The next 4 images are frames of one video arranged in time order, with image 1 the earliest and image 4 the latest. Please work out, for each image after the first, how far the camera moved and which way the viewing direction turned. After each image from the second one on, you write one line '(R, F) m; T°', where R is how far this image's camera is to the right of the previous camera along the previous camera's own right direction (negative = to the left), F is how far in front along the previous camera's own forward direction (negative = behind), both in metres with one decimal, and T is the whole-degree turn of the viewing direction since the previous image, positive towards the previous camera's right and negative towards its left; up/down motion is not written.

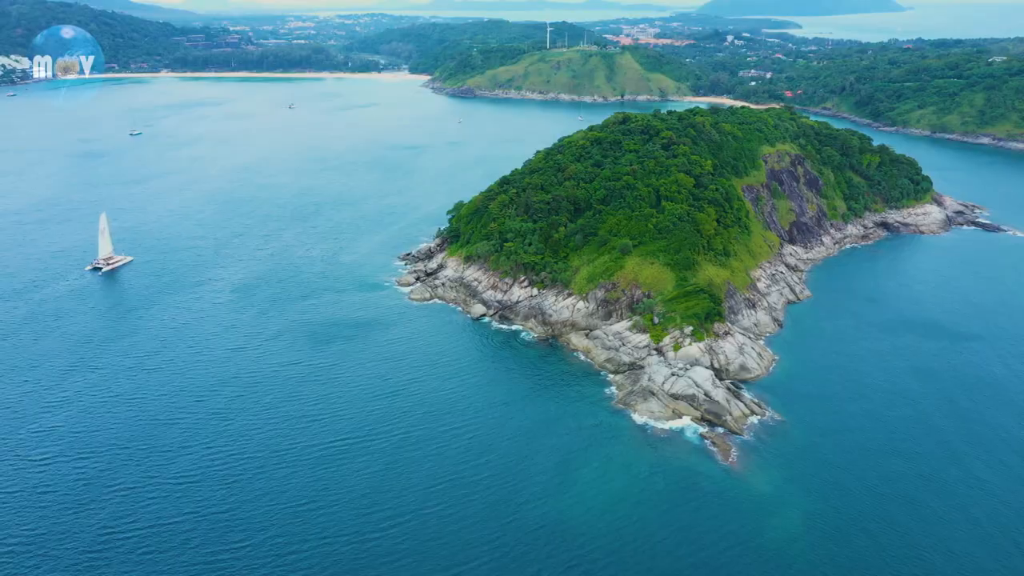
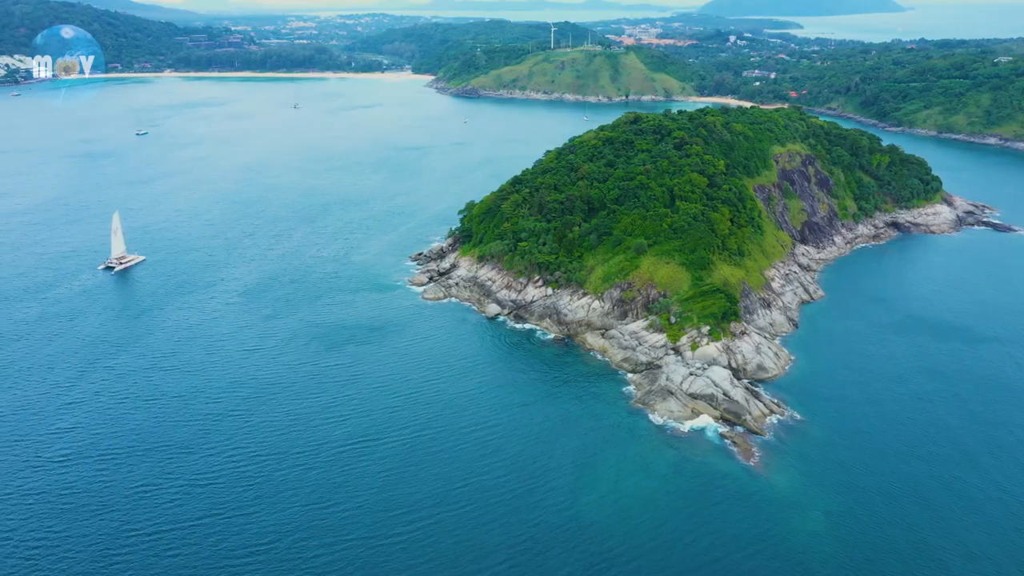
(-1.5, 0.0) m; 0°
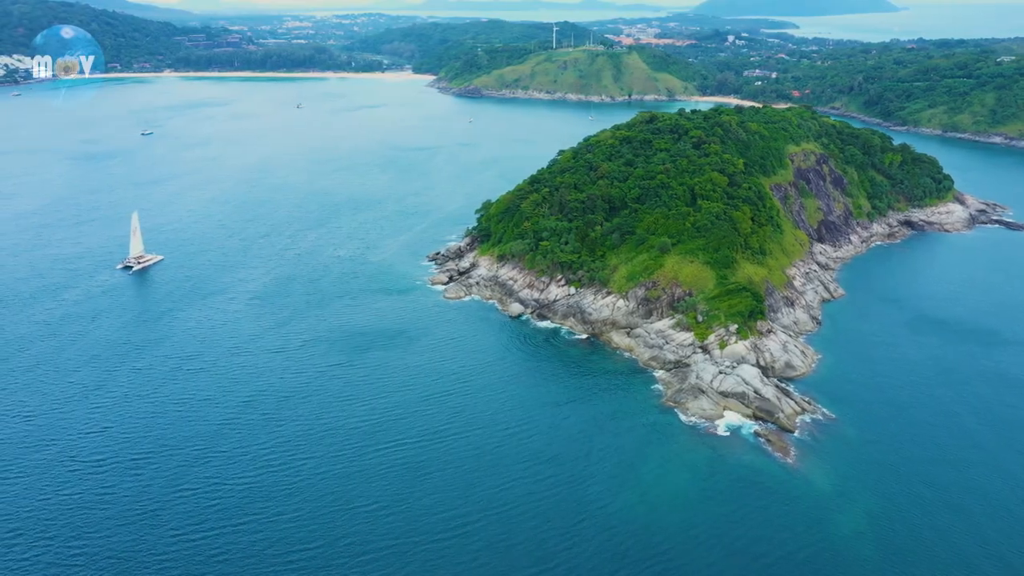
(-2.9, 0.0) m; 0°
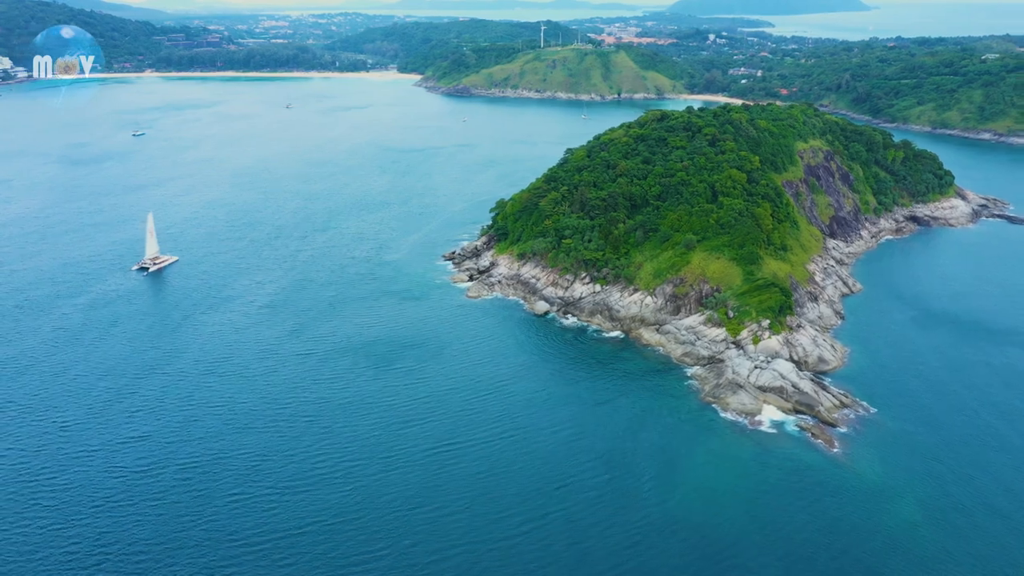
(-4.9, 0.0) m; +2°
